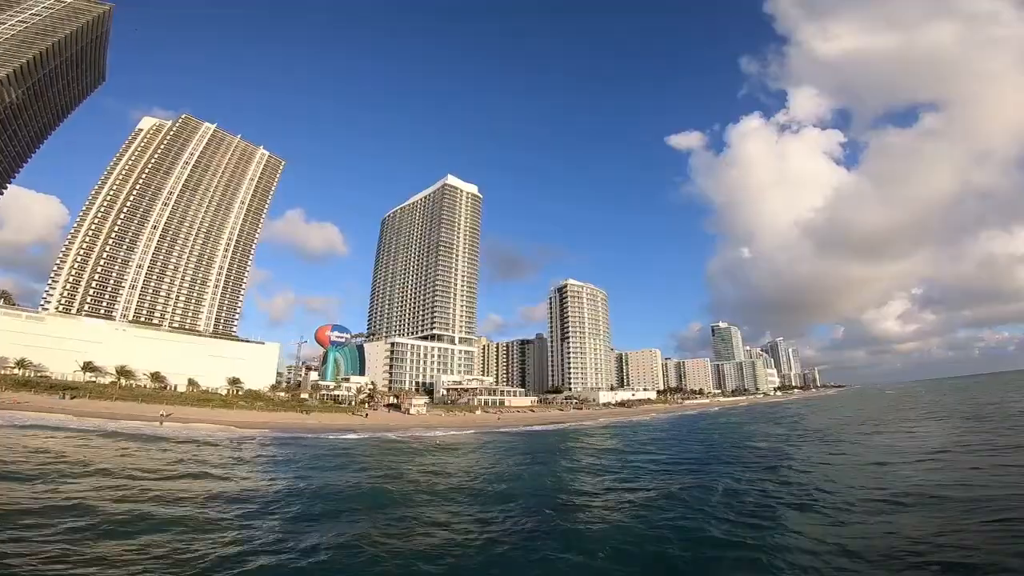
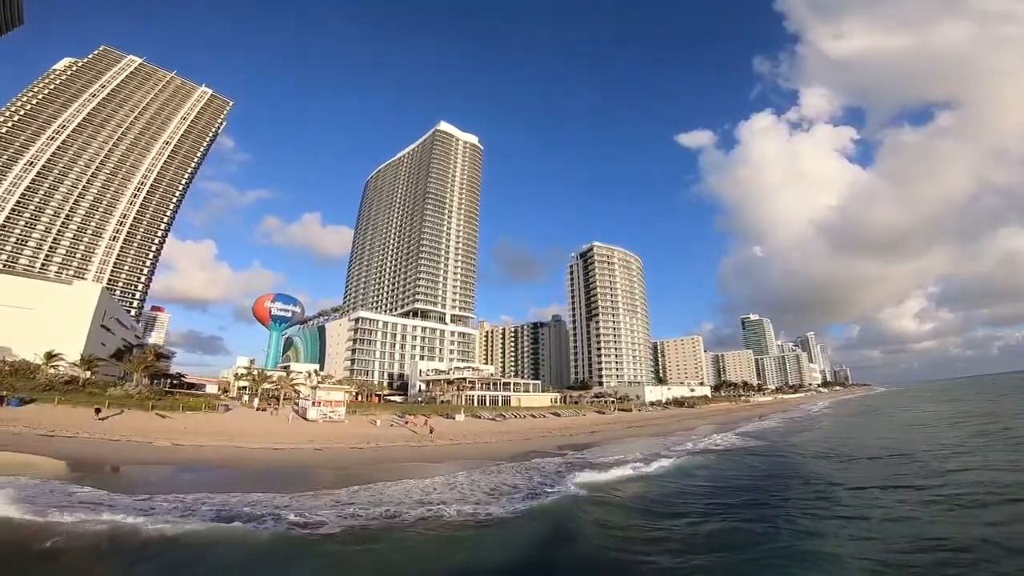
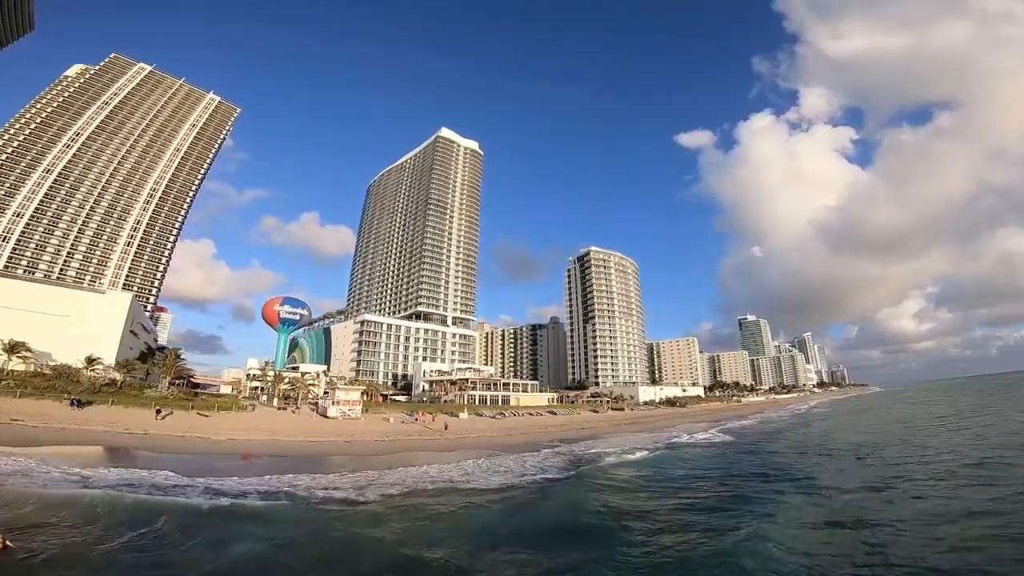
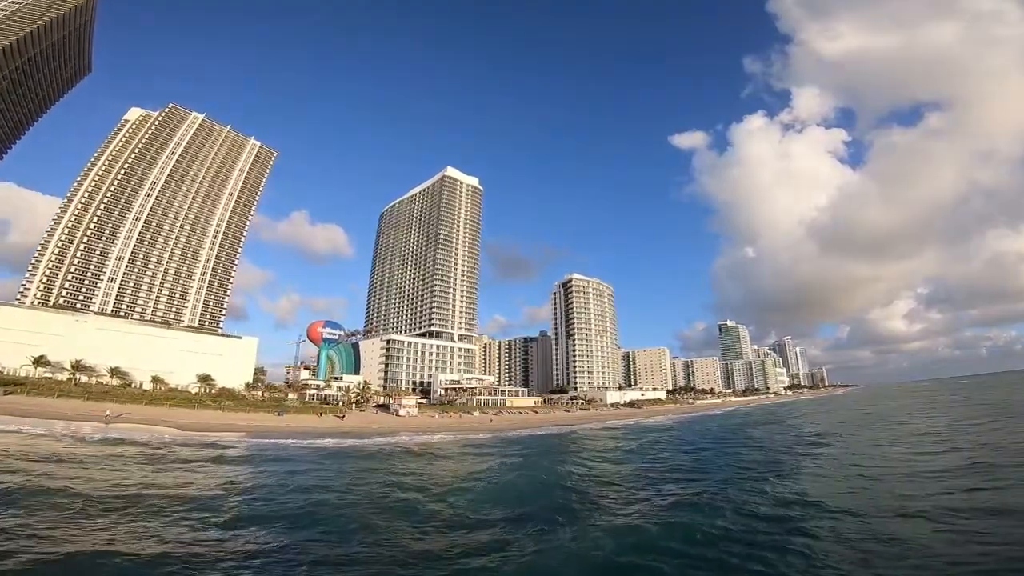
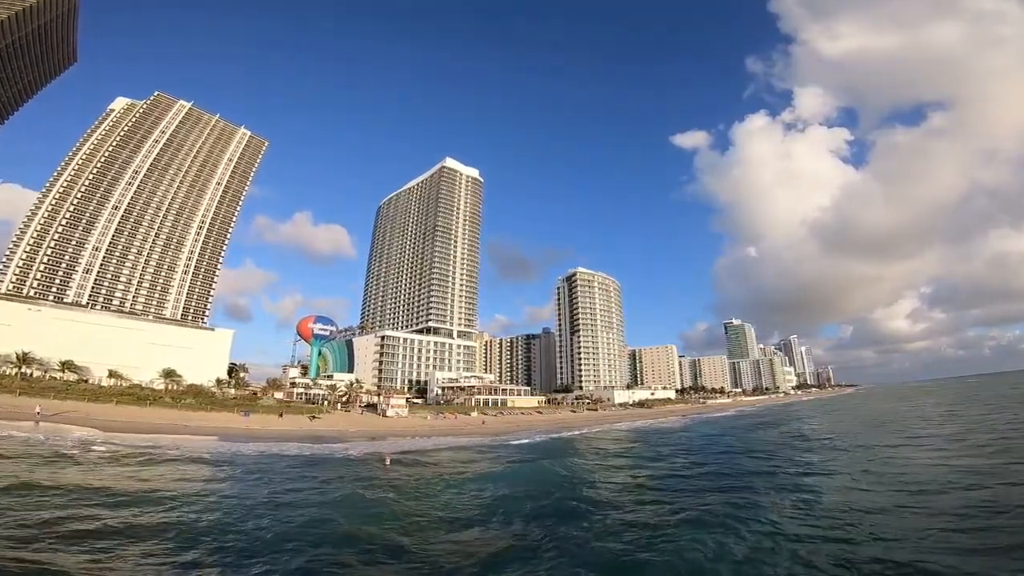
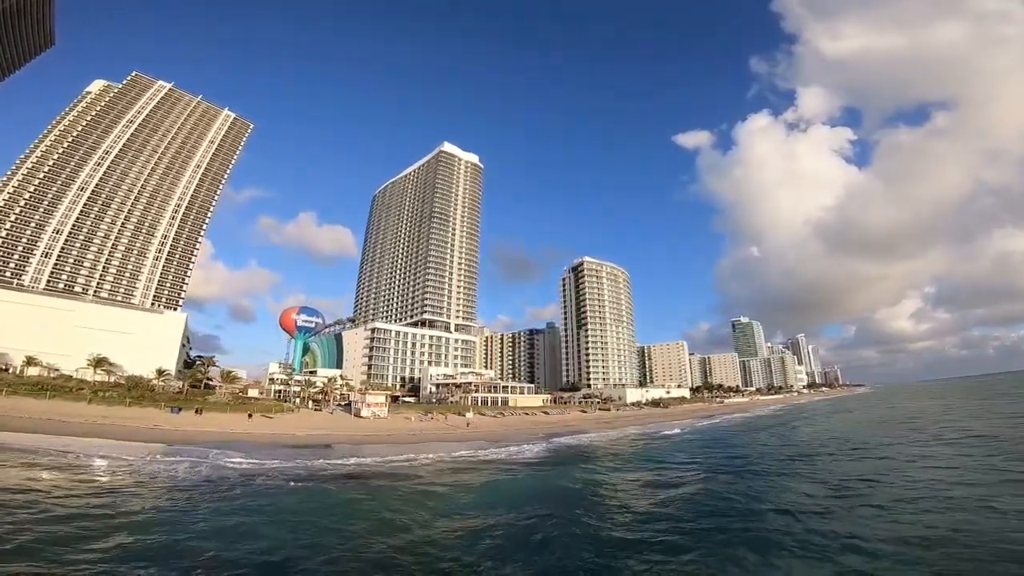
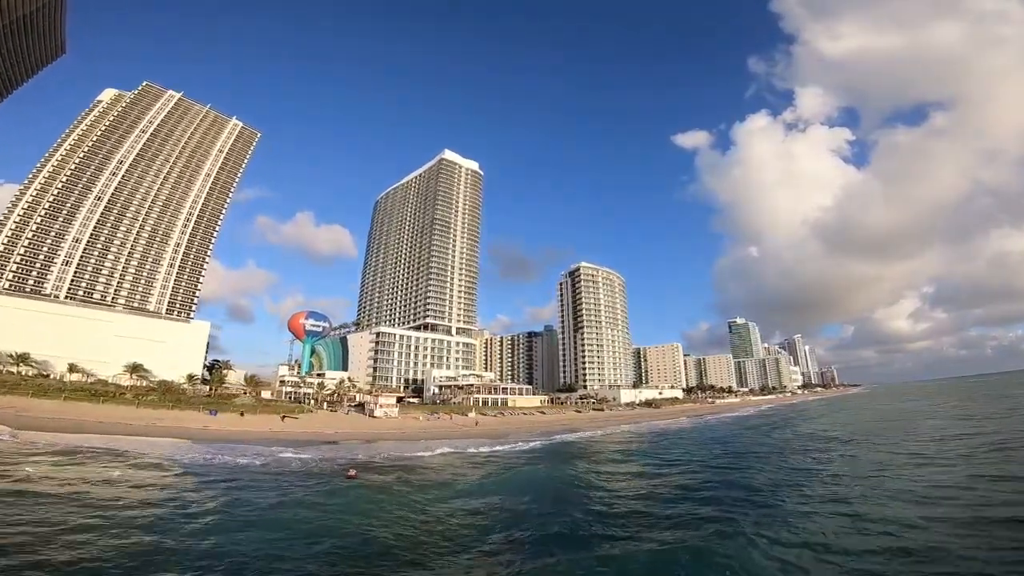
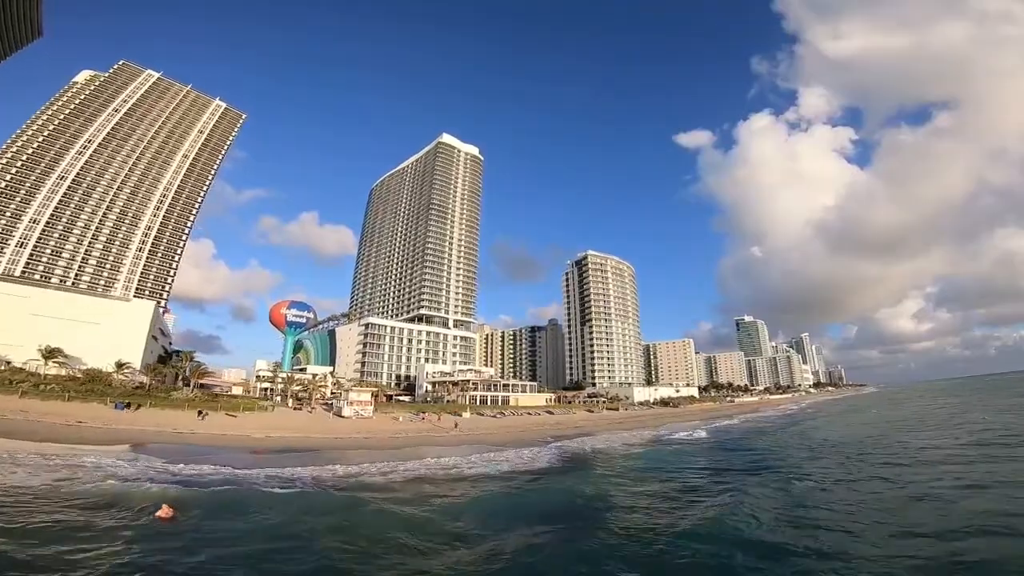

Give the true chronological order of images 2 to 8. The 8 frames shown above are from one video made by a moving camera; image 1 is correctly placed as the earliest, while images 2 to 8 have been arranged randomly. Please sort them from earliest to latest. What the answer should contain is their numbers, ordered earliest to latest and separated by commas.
4, 5, 7, 6, 8, 3, 2
